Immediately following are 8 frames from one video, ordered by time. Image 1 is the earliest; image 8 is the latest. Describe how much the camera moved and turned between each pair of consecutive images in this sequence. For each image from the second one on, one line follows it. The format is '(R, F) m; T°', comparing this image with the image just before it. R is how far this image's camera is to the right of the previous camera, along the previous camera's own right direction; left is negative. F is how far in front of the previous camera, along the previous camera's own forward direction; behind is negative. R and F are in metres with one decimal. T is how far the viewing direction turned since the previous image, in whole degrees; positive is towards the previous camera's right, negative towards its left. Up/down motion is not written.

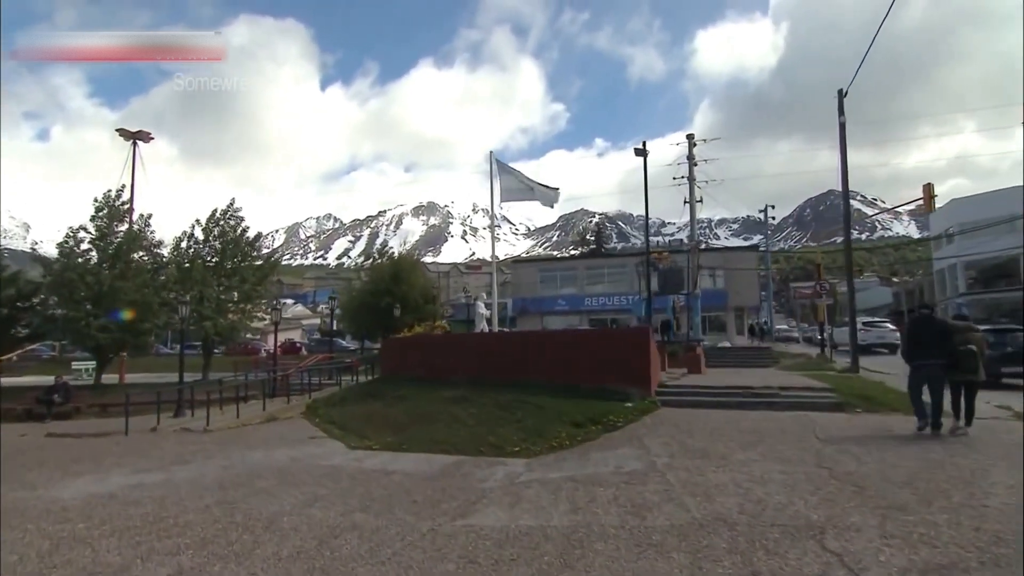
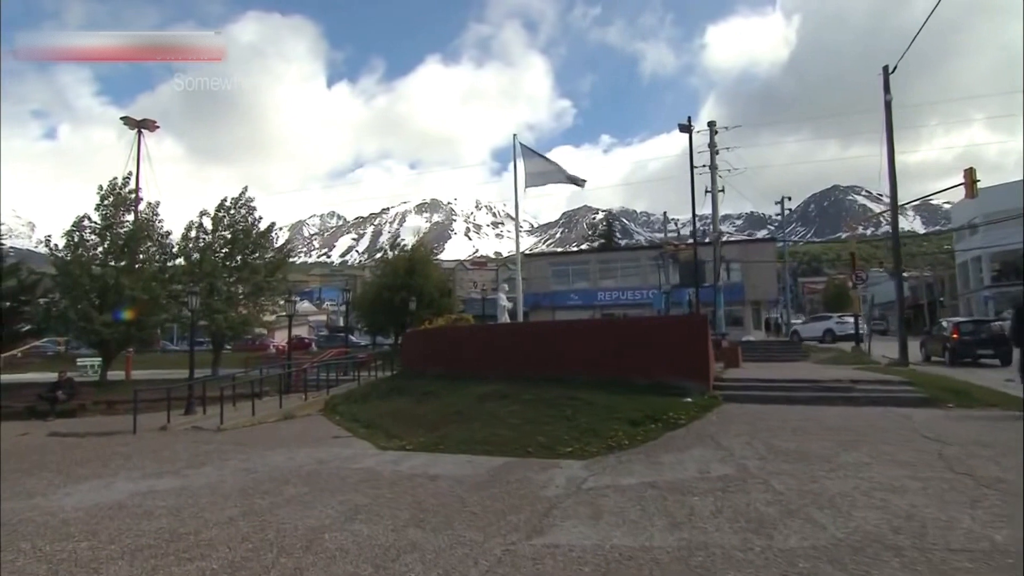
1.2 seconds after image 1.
(-0.8, +1.3) m; 0°
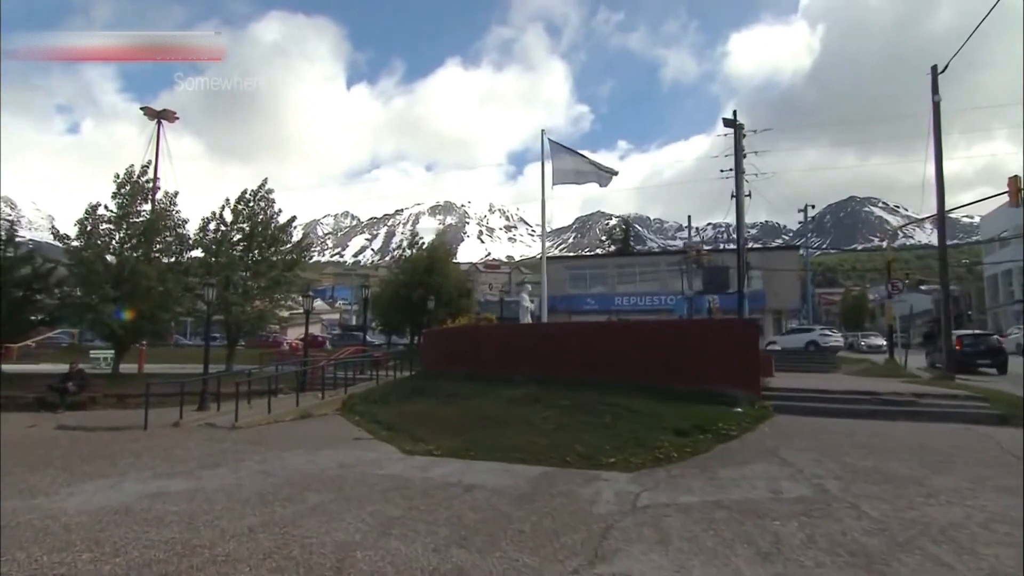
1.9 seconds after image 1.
(-0.5, +0.8) m; -1°
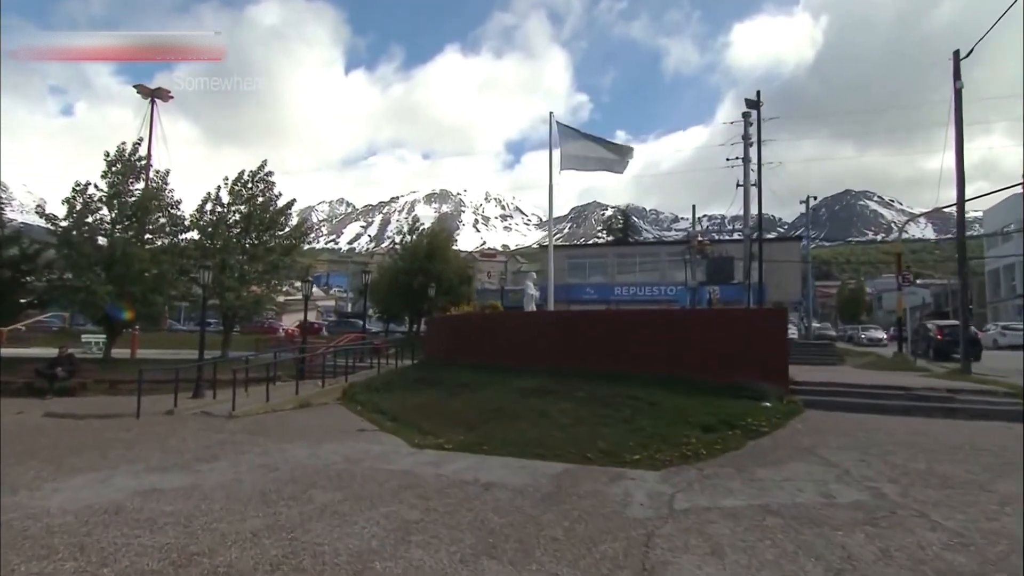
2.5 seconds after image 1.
(-0.4, +0.7) m; 0°
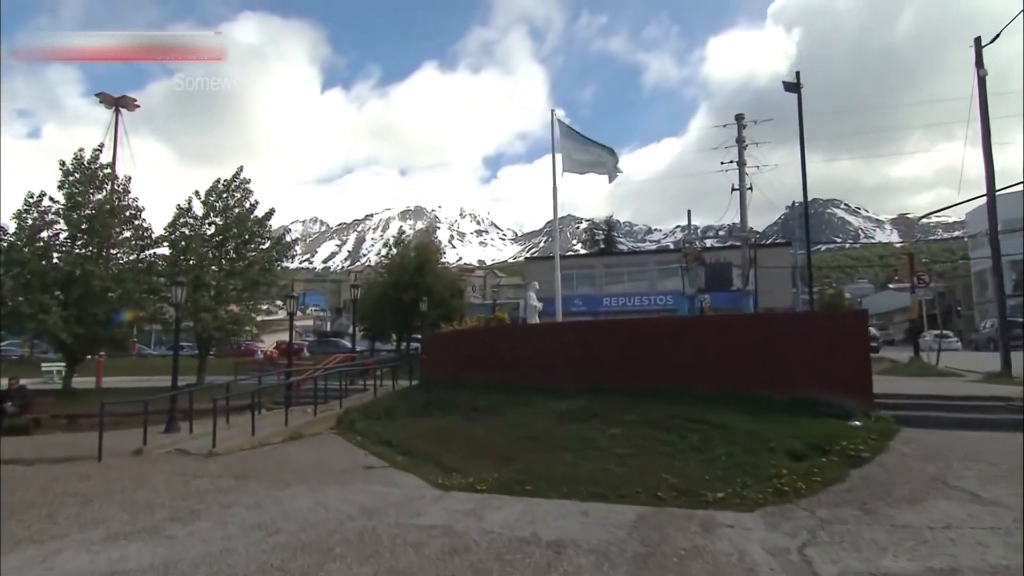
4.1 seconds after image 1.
(-0.9, +1.8) m; +2°
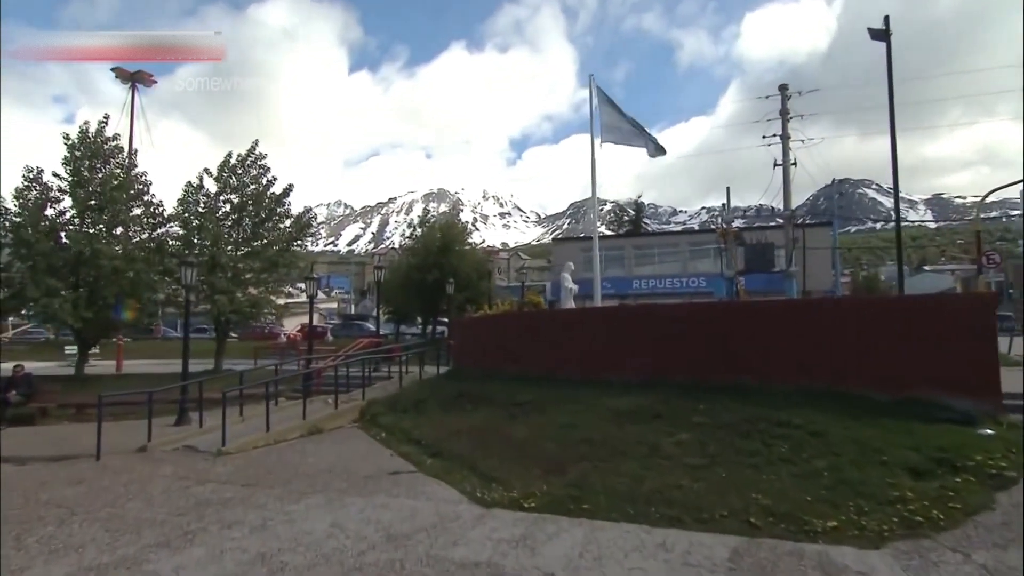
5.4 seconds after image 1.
(-0.4, +1.5) m; -2°
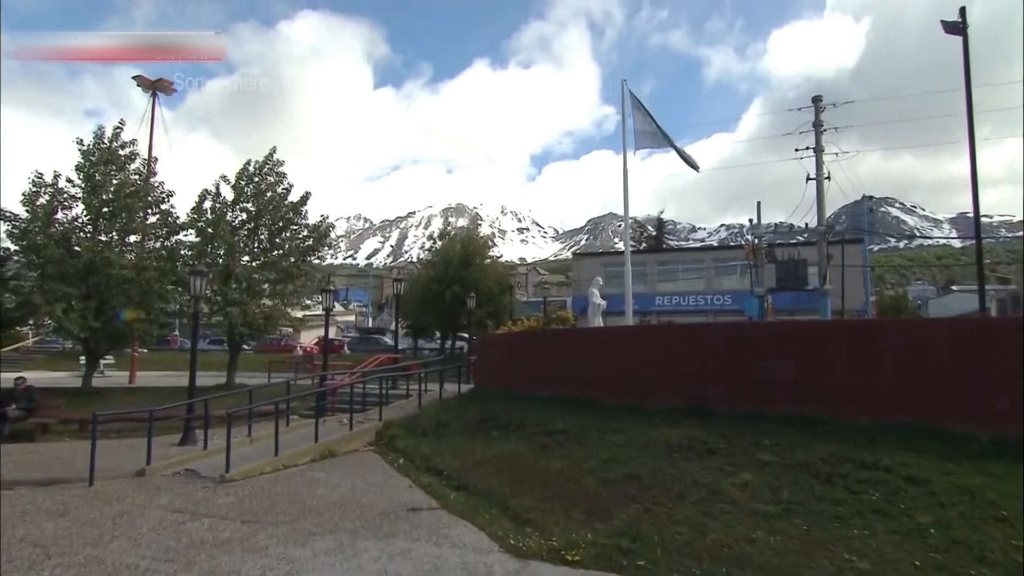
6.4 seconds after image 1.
(-0.3, +1.0) m; -2°
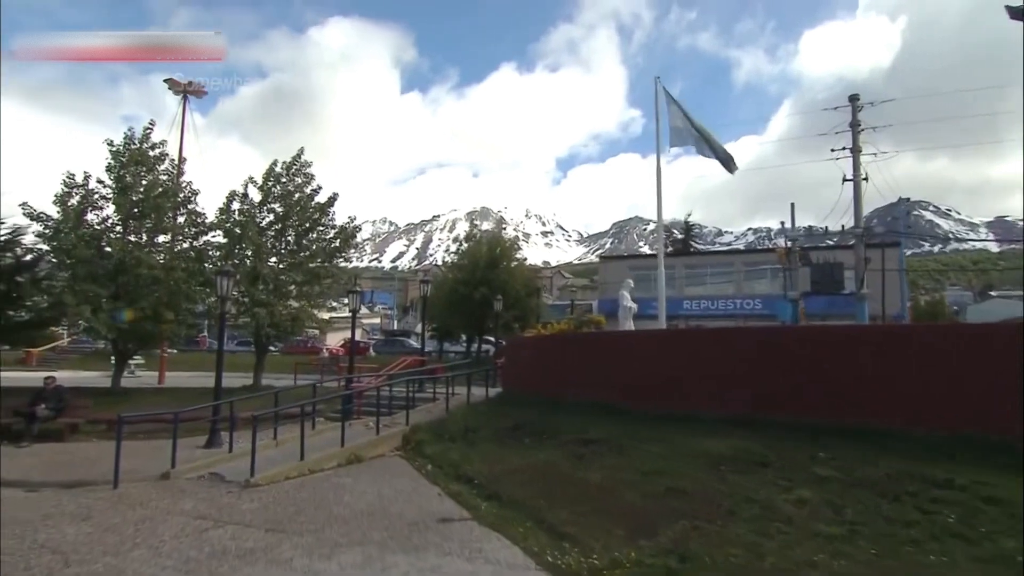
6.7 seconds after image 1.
(-0.2, +0.4) m; -2°
